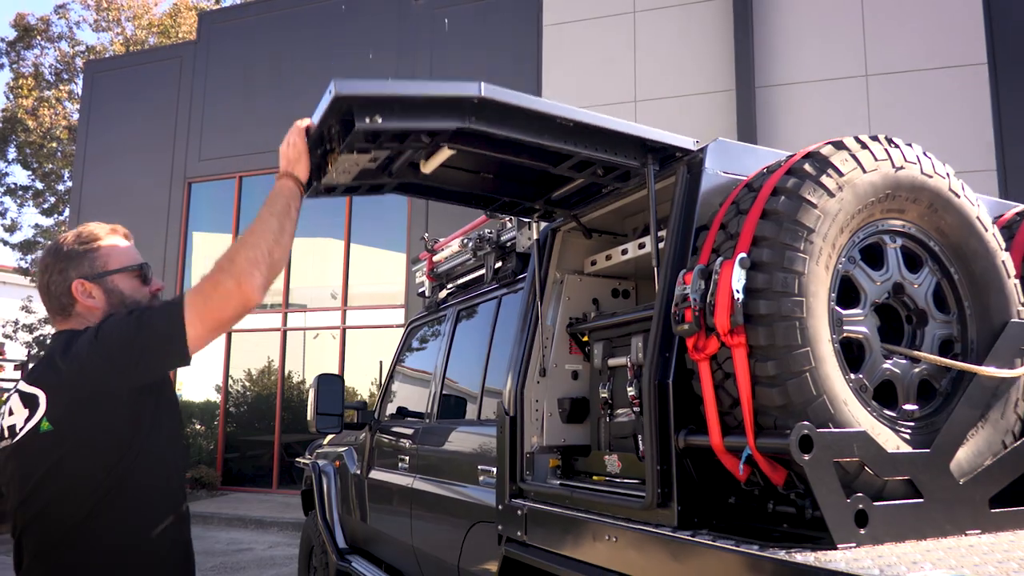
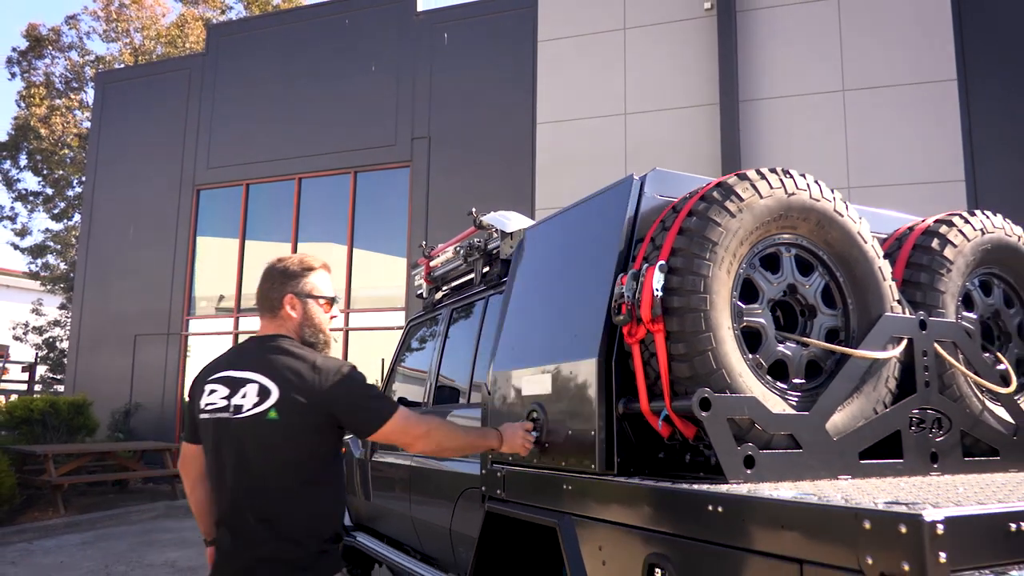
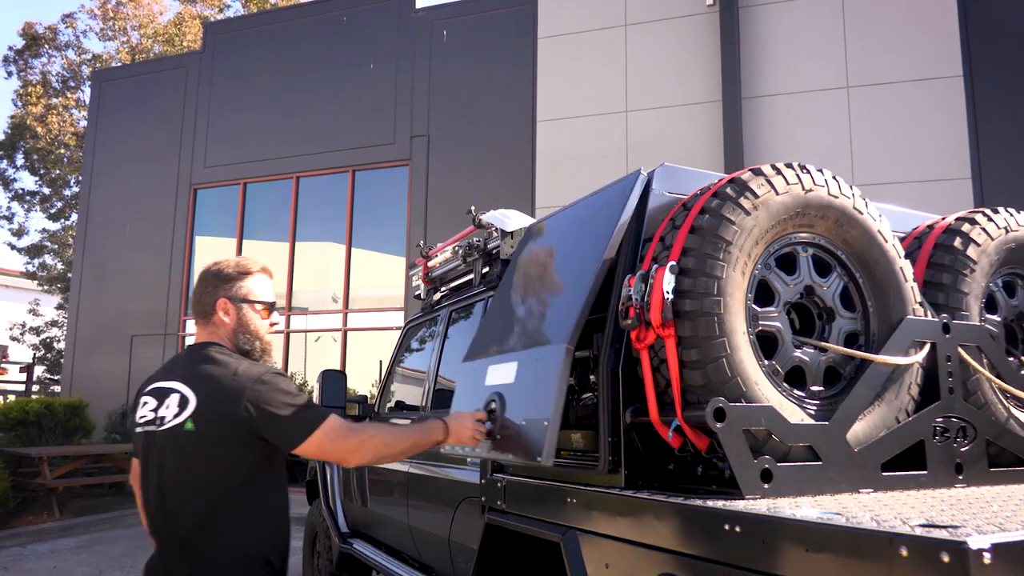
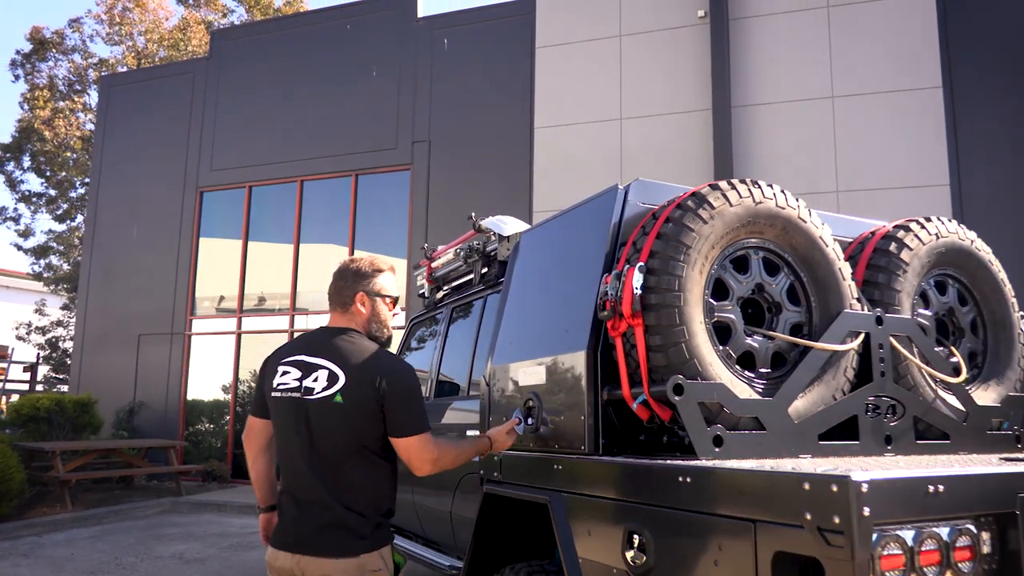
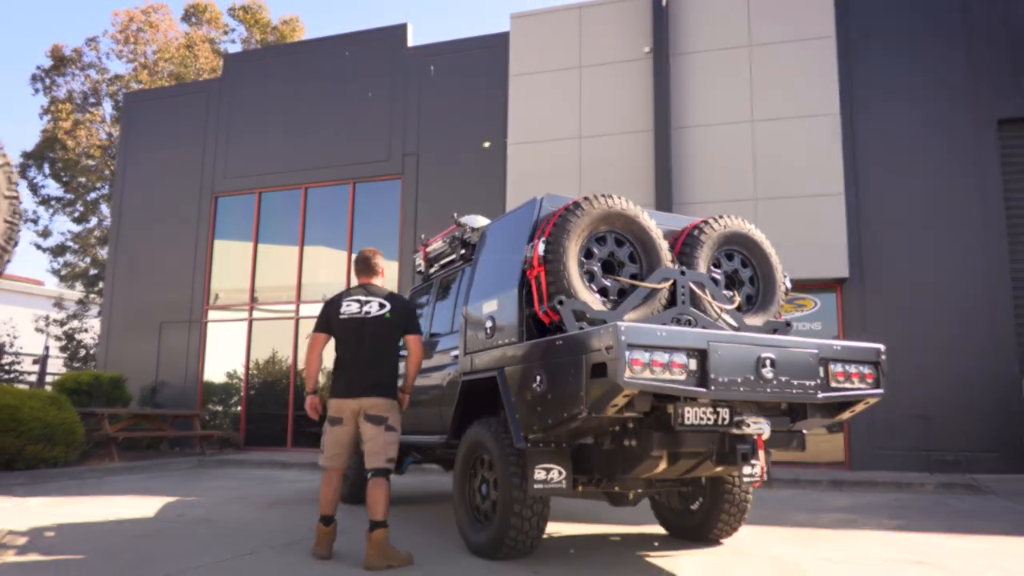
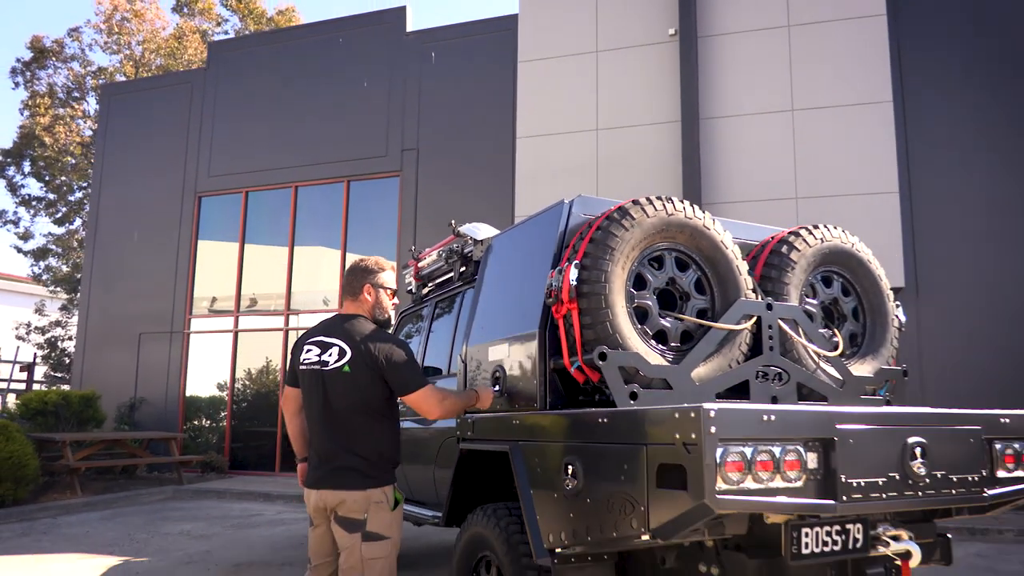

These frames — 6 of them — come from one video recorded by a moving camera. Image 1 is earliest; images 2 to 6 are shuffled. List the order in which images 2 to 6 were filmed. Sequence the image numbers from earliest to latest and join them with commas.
3, 2, 4, 6, 5
